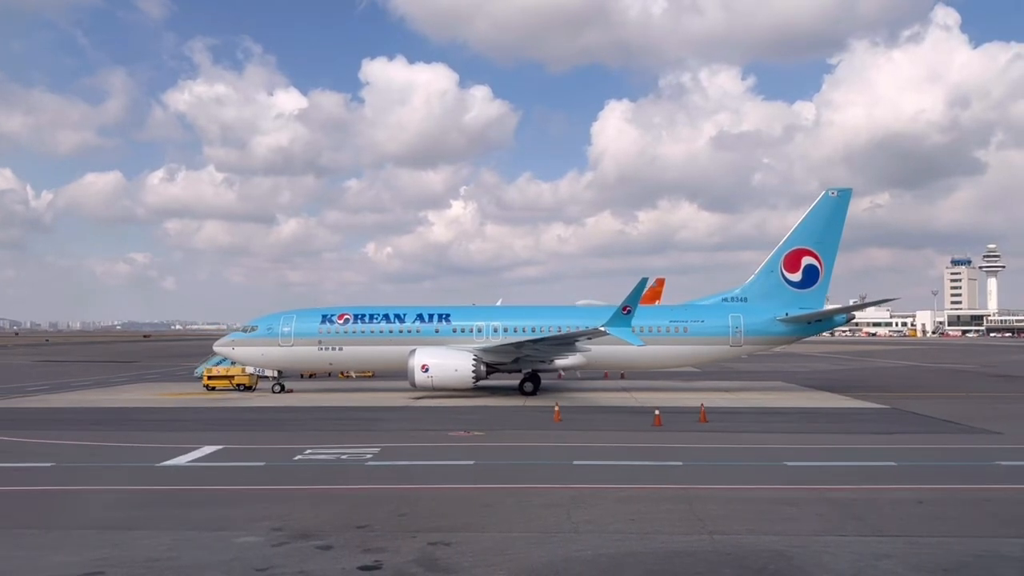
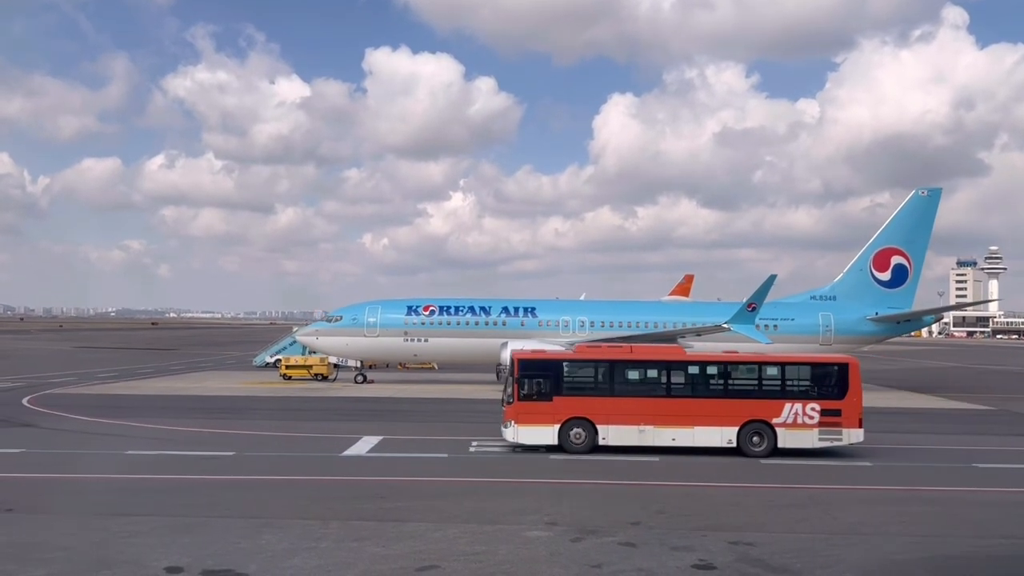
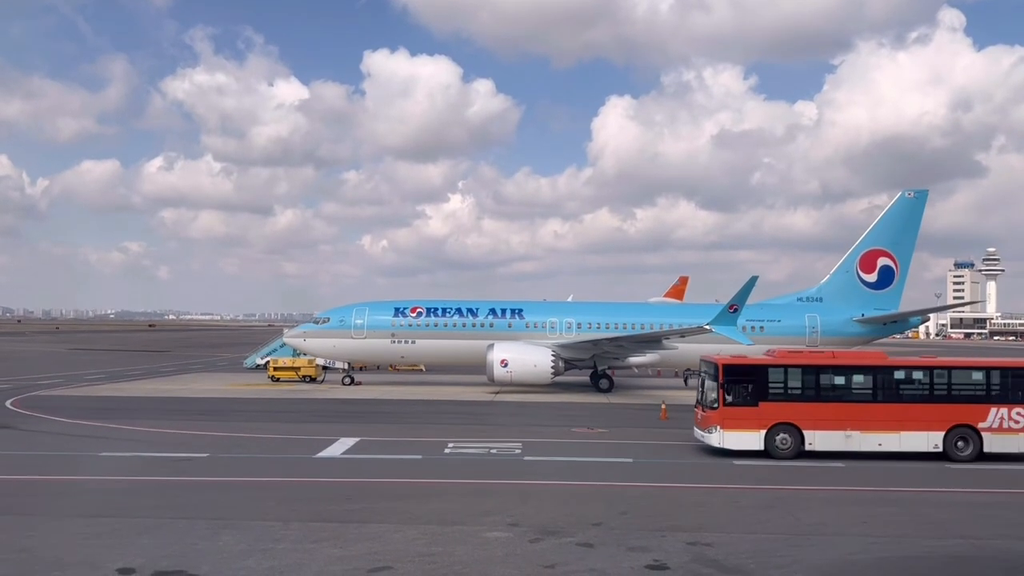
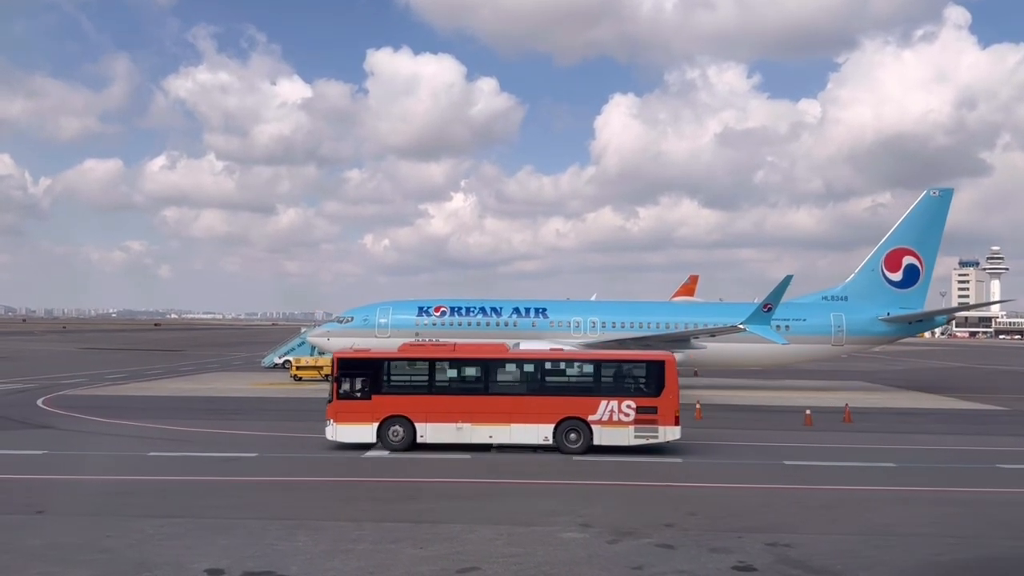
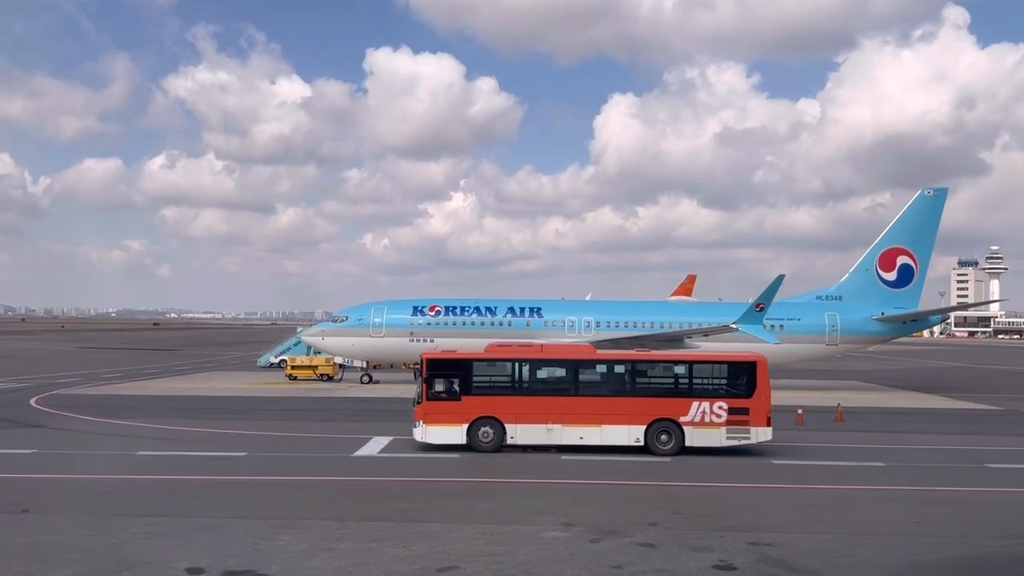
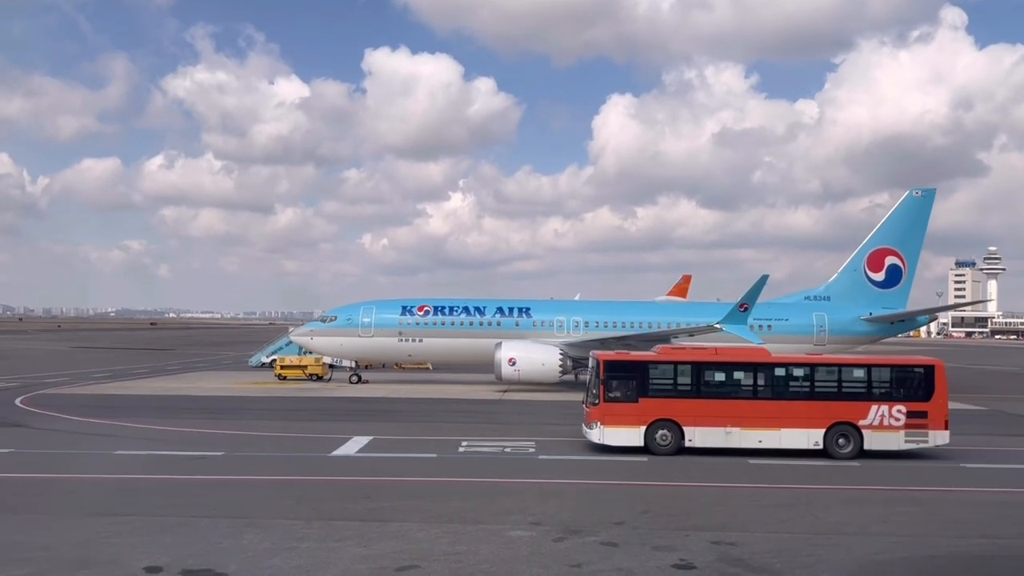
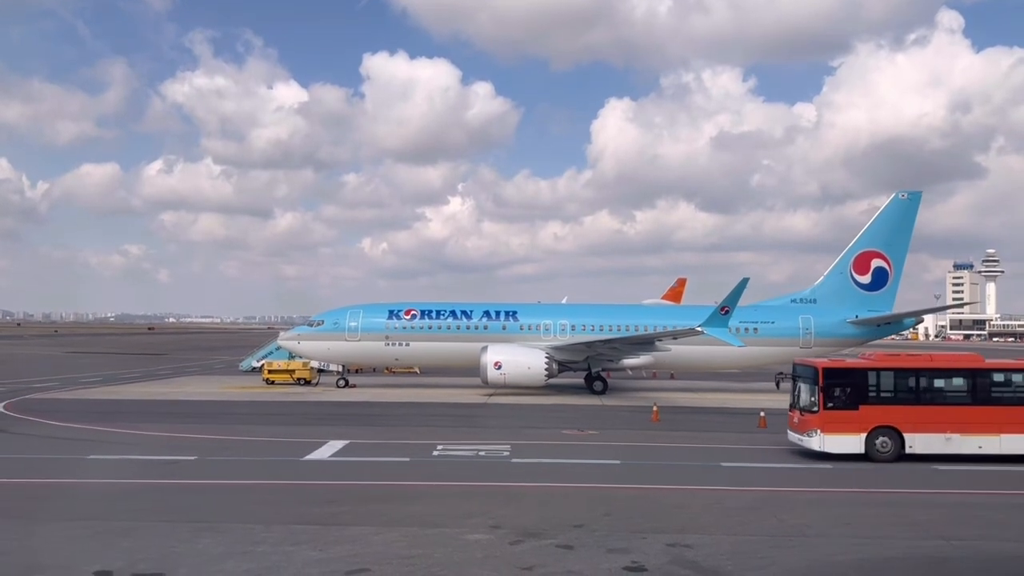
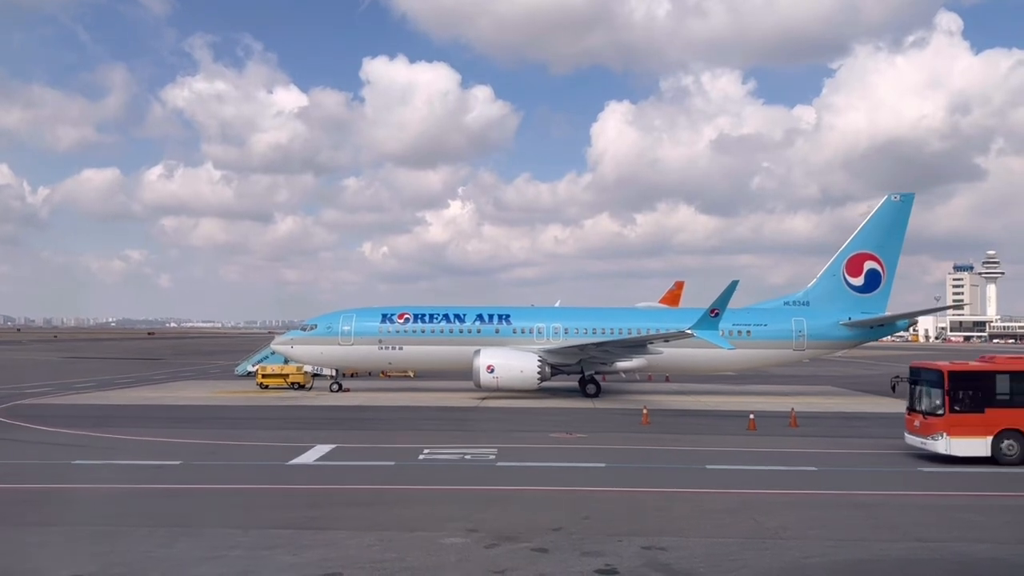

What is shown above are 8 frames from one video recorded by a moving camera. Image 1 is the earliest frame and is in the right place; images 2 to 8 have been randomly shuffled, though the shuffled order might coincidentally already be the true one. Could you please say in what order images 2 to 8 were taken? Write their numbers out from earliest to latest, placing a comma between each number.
8, 7, 3, 6, 2, 5, 4
